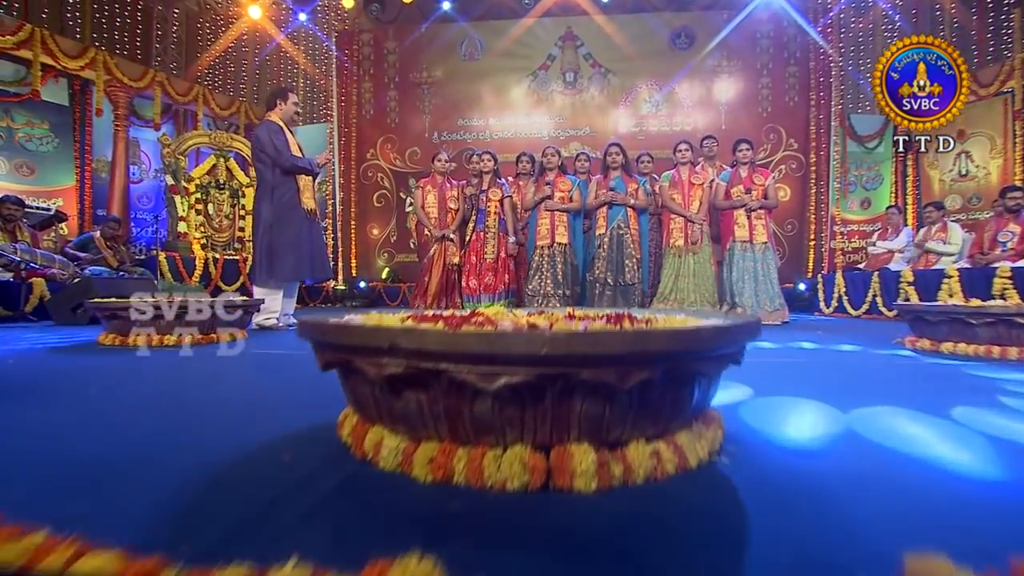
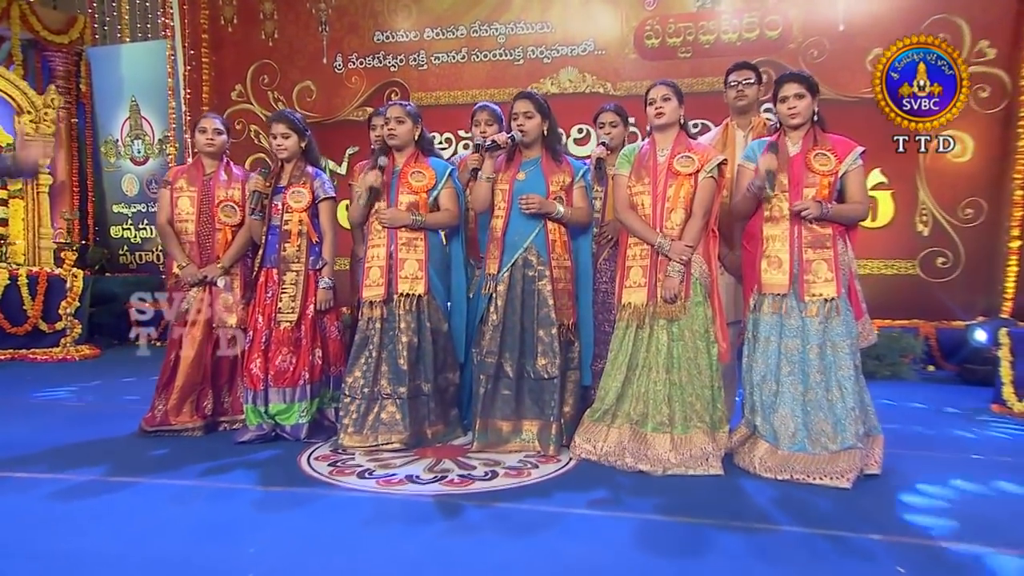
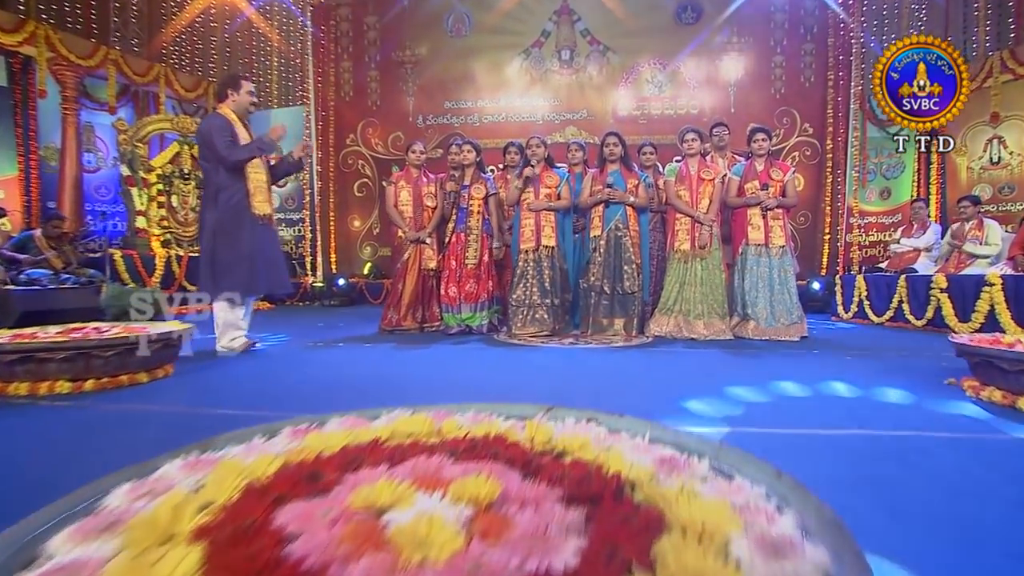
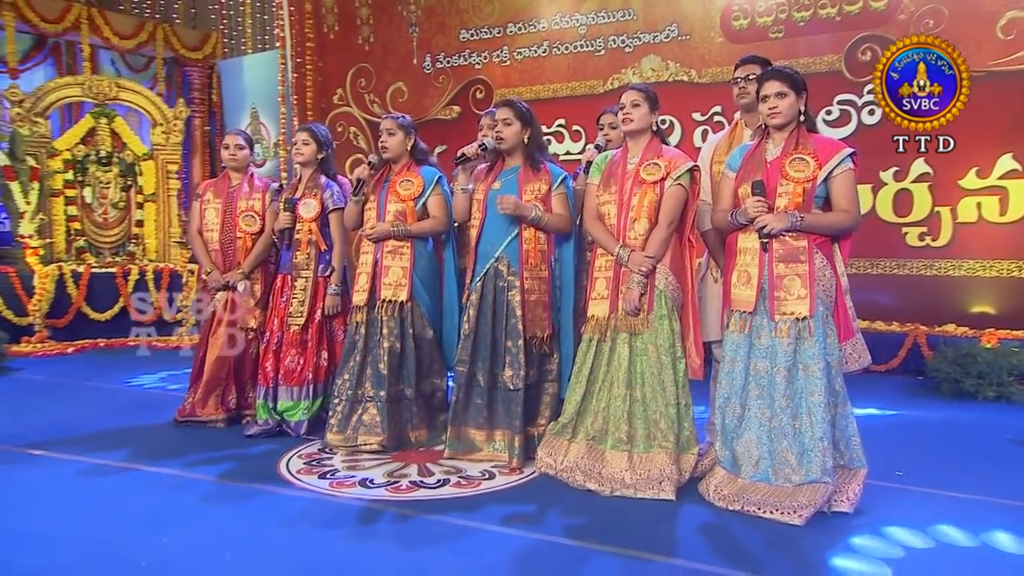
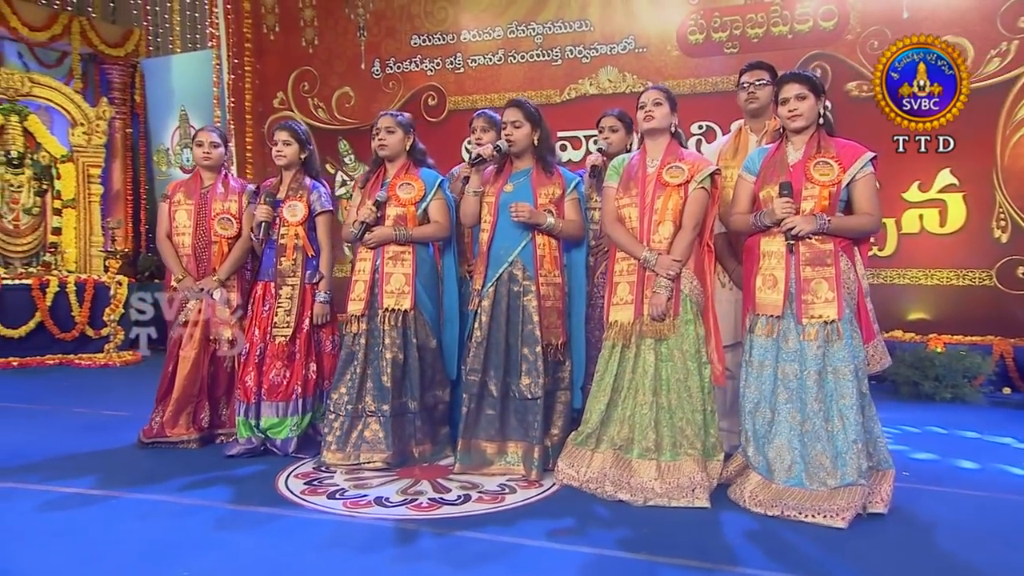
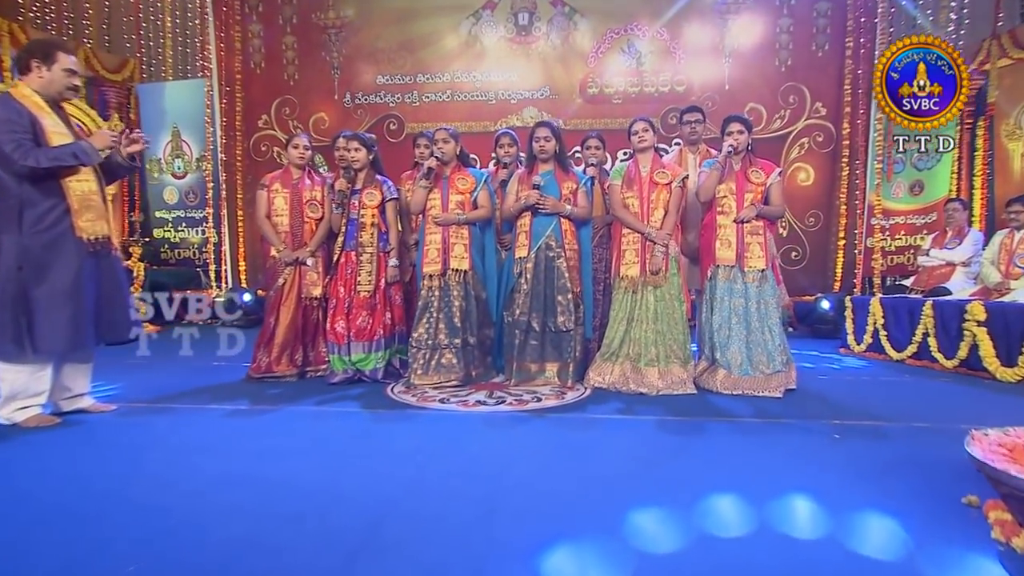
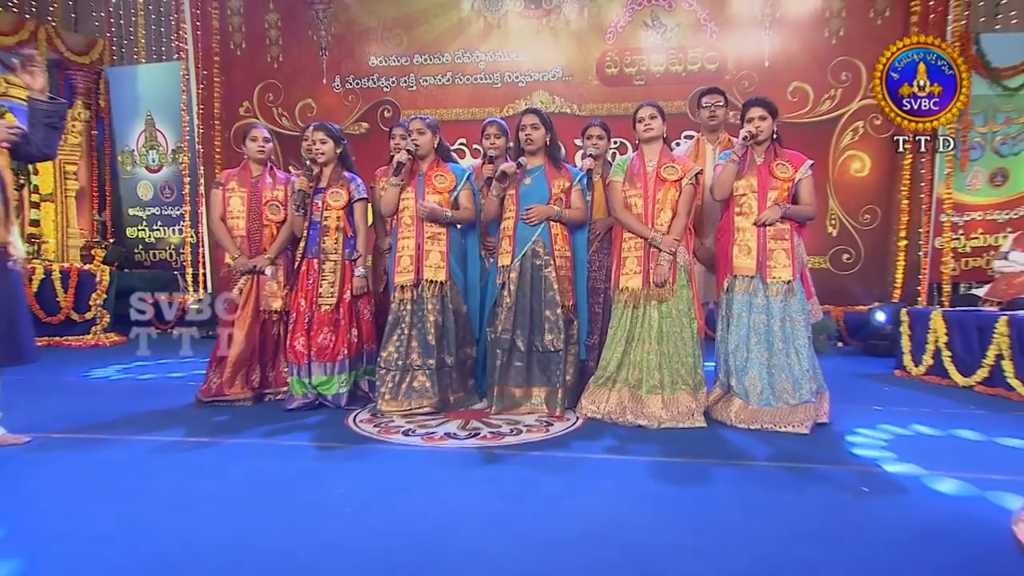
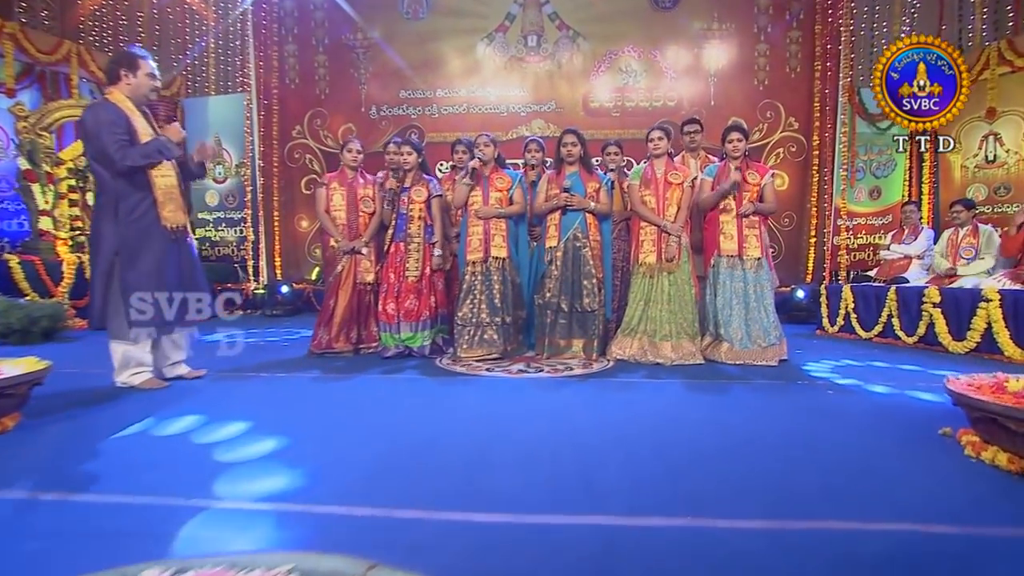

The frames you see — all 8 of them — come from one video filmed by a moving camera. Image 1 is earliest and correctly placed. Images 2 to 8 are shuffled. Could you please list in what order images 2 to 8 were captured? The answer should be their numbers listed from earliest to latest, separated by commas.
3, 8, 6, 7, 2, 5, 4
